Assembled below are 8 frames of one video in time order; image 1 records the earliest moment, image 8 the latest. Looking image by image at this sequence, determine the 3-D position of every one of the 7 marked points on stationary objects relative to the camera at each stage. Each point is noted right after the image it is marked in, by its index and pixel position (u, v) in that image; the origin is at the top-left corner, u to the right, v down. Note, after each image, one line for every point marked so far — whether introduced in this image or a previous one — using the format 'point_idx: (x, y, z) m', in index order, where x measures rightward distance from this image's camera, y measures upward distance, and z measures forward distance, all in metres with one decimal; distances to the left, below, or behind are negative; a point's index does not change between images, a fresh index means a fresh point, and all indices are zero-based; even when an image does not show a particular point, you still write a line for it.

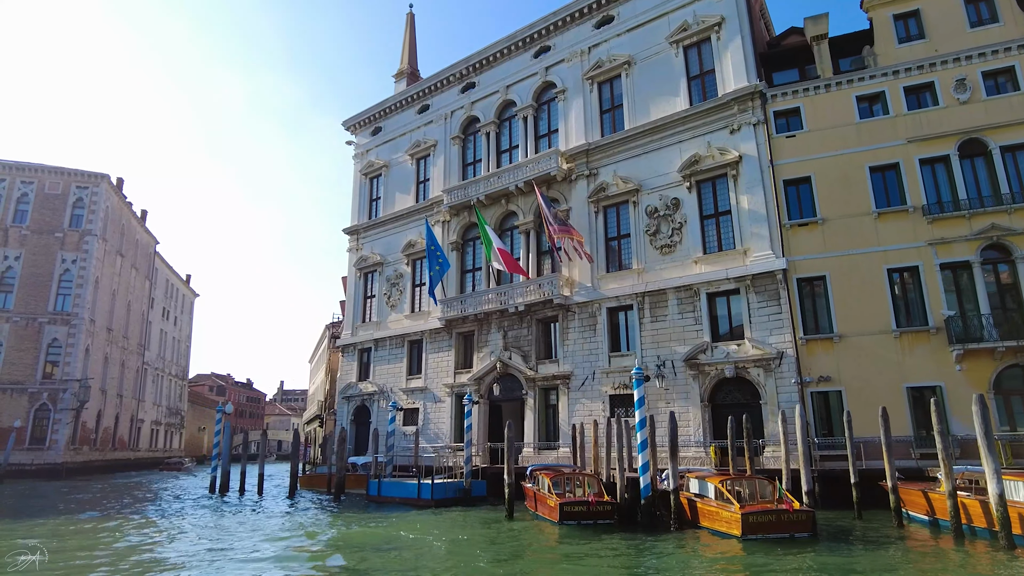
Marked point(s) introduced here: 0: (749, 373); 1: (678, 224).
0: (+6.1, -2.2, +17.7) m
1: (+4.8, +1.8, +19.9) m
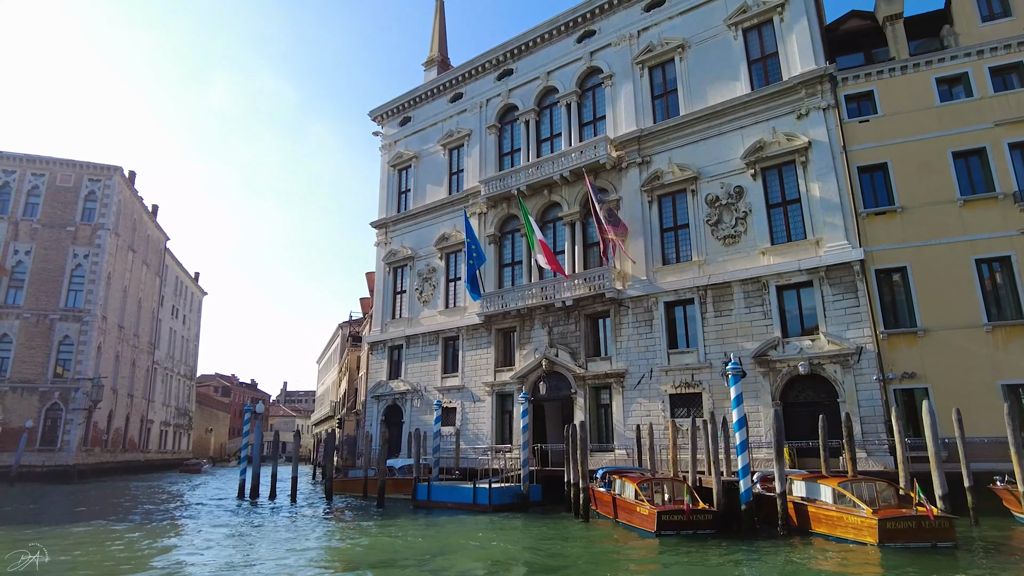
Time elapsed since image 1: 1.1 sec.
0: (+7.6, -2.0, +16.7) m
1: (+6.3, +2.0, +18.9) m
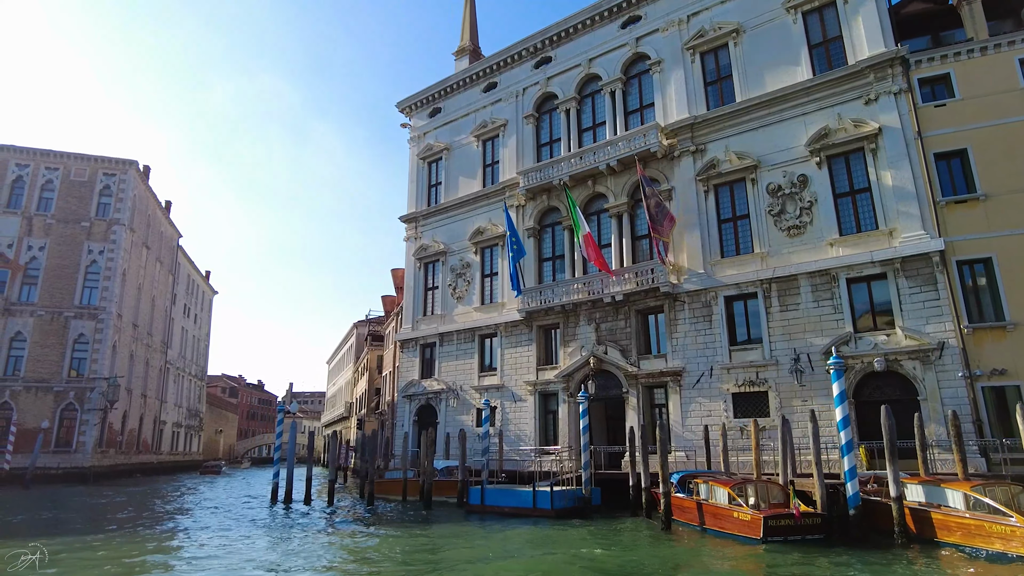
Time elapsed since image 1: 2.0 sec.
0: (+9.0, -1.8, +15.9) m
1: (+7.7, +2.2, +18.1) m
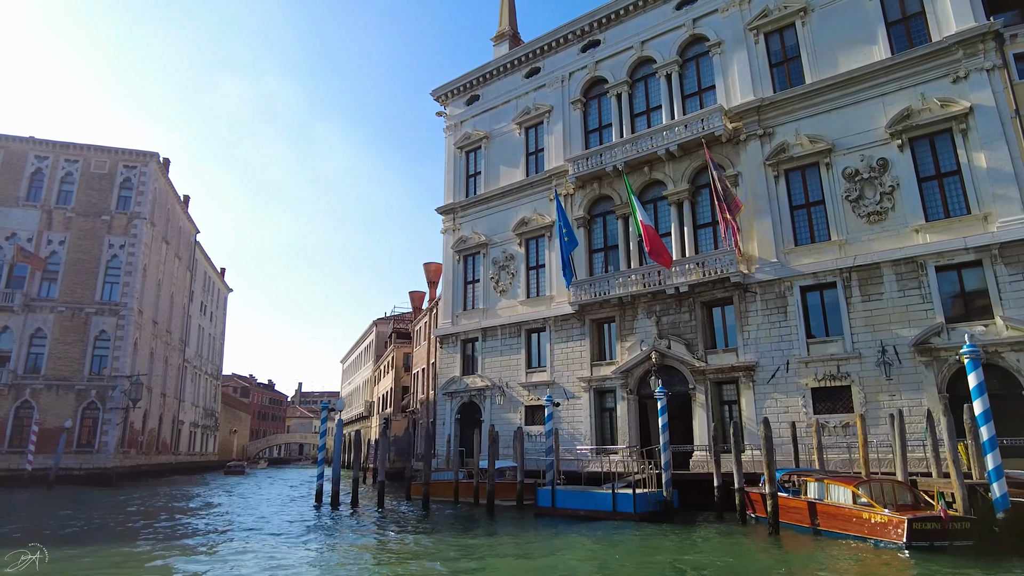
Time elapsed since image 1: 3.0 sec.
0: (+10.6, -1.5, +14.9) m
1: (+9.4, +2.5, +17.1) m
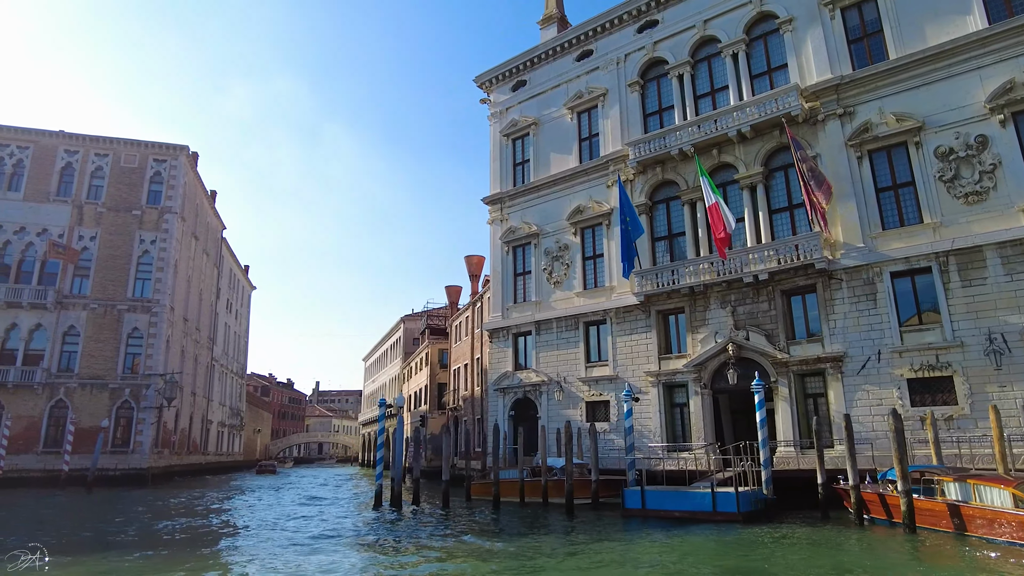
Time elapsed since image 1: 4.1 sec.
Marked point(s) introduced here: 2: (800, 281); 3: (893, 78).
0: (+12.4, -1.2, +13.9) m
1: (+11.2, +2.8, +16.1) m
2: (+7.5, +0.2, +18.2) m
3: (+9.9, +5.5, +18.0) m
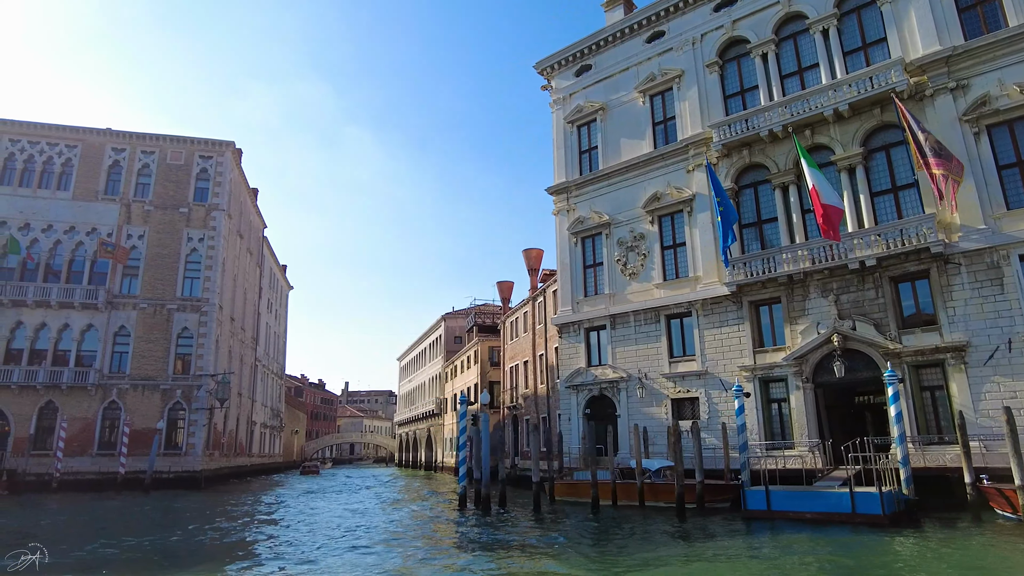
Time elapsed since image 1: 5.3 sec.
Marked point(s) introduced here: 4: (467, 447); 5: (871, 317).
0: (+14.6, -0.8, +12.6) m
1: (+13.4, +3.2, +14.8) m
2: (+9.8, +0.5, +17.0) m
3: (+12.2, +5.9, +16.7) m
4: (-1.7, -4.3, +20.3) m
5: (+9.0, -0.7, +17.3) m
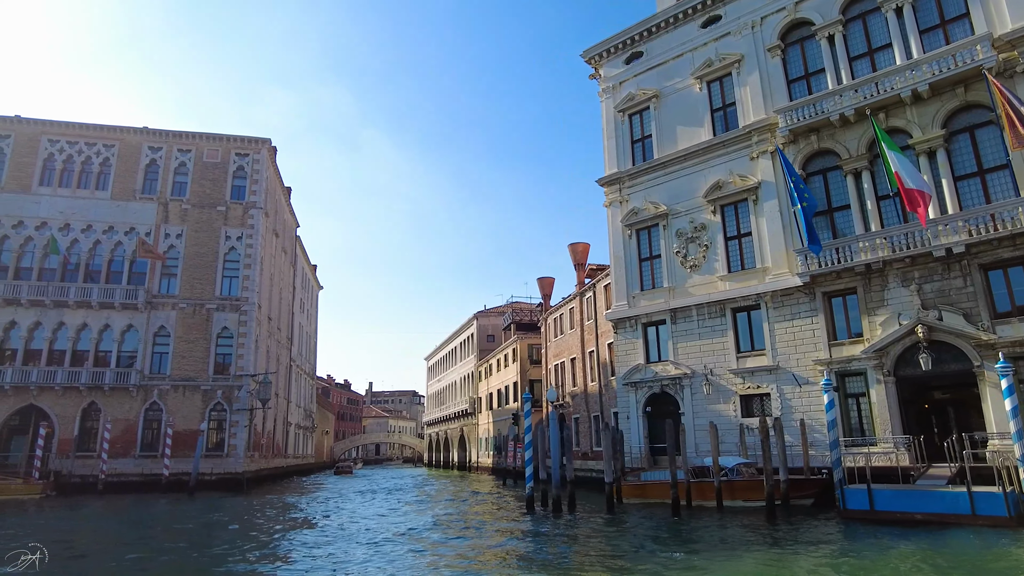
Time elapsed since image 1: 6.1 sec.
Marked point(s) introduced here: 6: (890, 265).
0: (+16.2, -0.4, +11.5) m
1: (+15.0, +3.6, +13.8) m
2: (+11.5, +0.8, +16.0) m
3: (+13.8, +6.2, +15.7) m
4: (+0.1, -4.1, +19.6) m
5: (+10.7, -0.5, +16.4) m
6: (+9.6, +0.6, +17.6) m
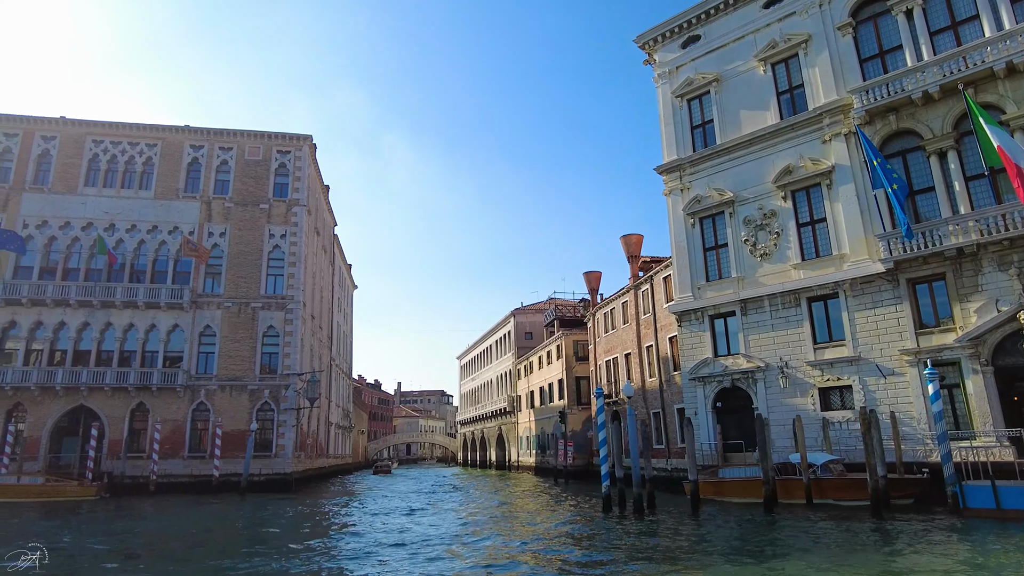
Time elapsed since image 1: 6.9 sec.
0: (+17.9, 0.0, +10.4) m
1: (+16.6, +4.0, +12.6) m
2: (+13.3, +1.2, +15.0) m
3: (+15.4, +6.6, +14.6) m
4: (+2.0, -3.8, +18.9) m
5: (+12.5, -0.1, +15.4) m
6: (+11.4, +1.0, +16.6) m
